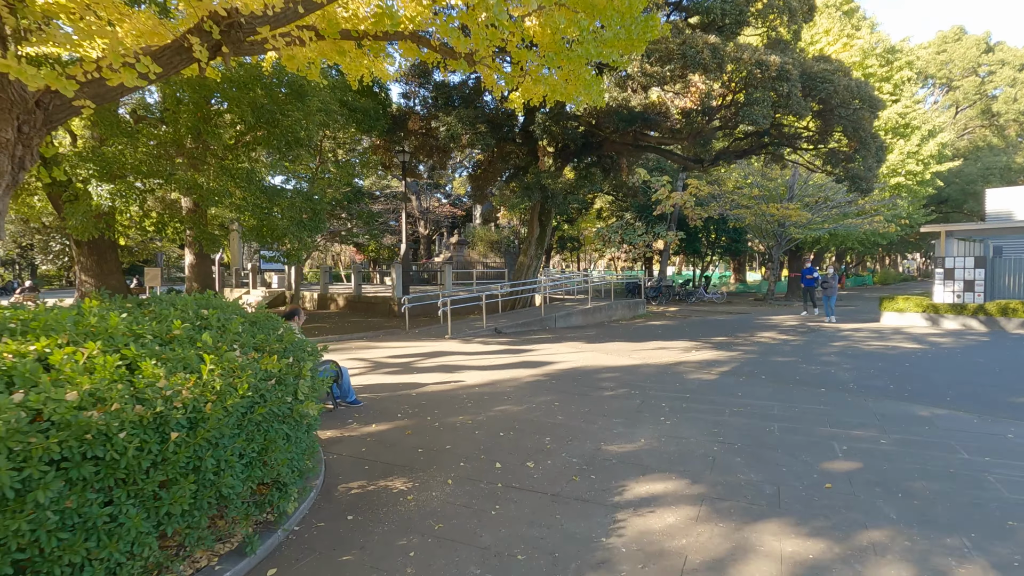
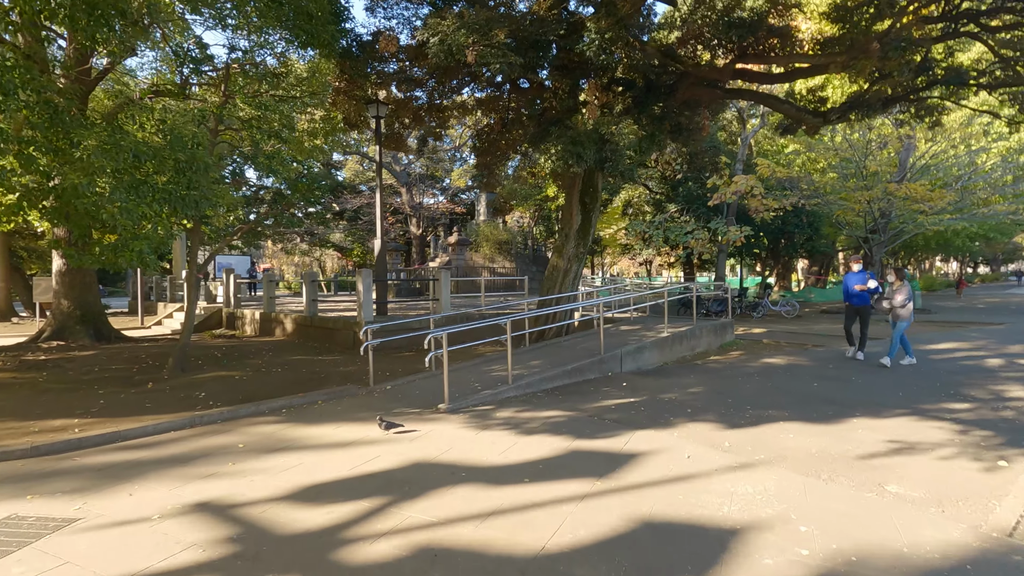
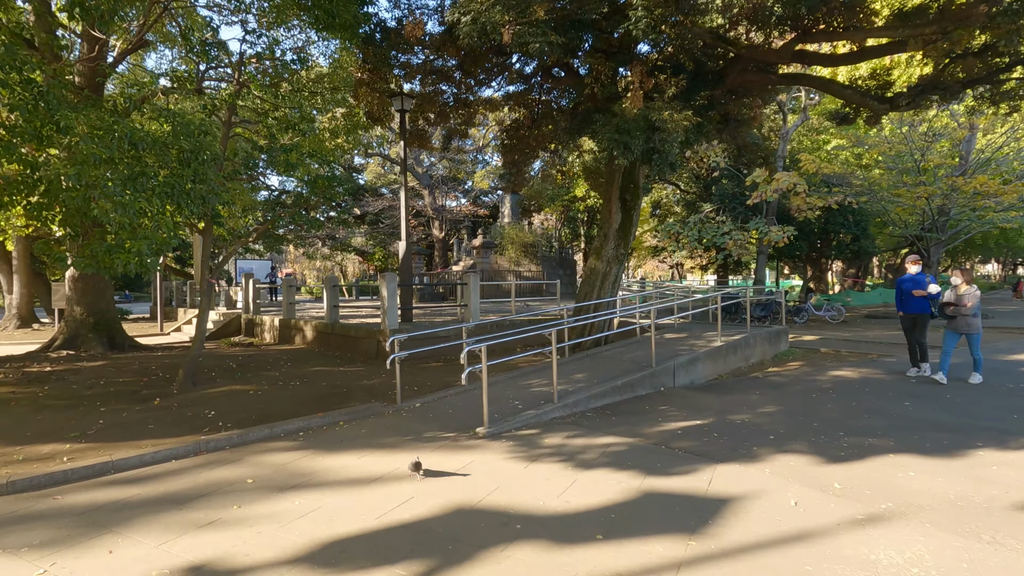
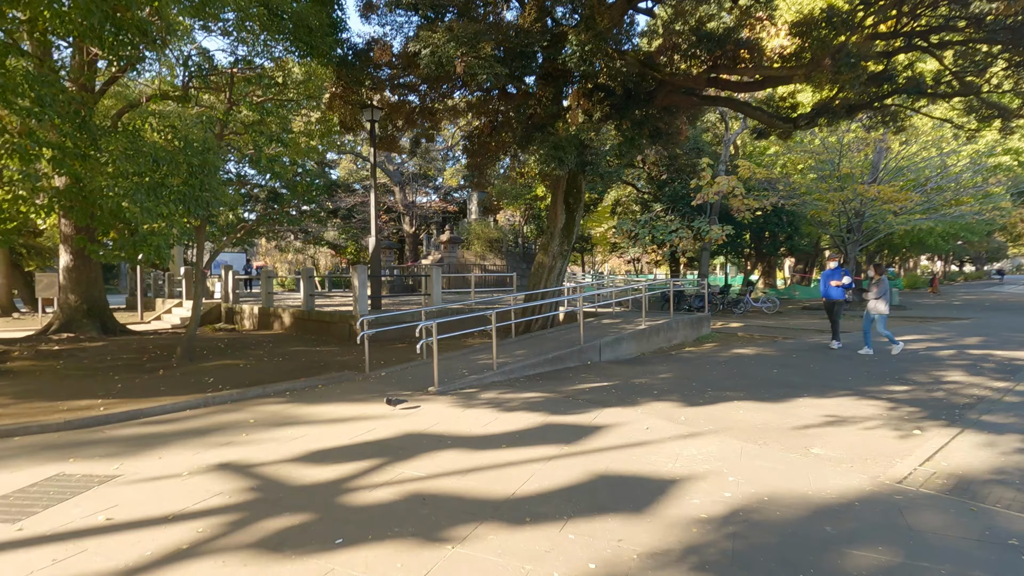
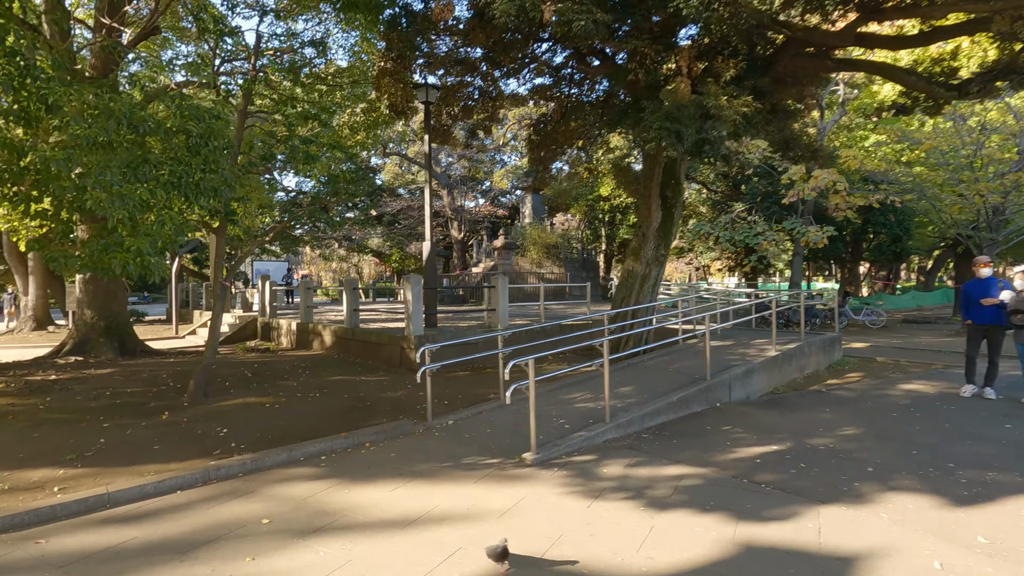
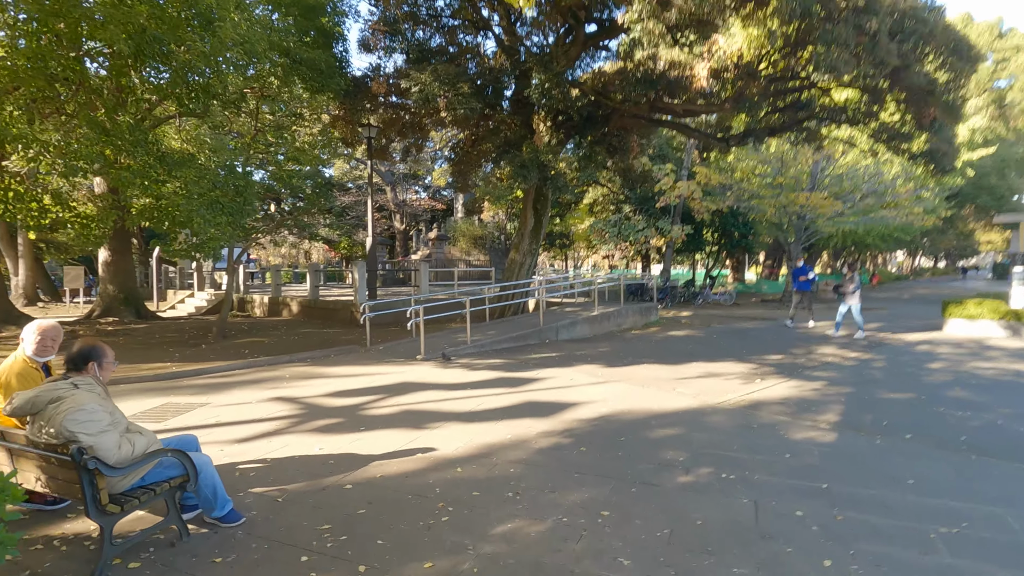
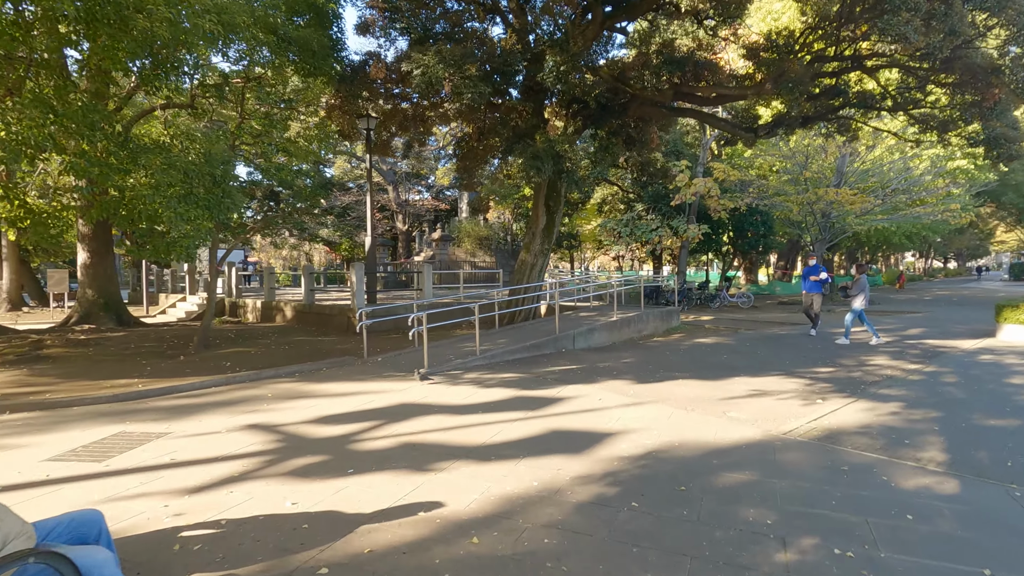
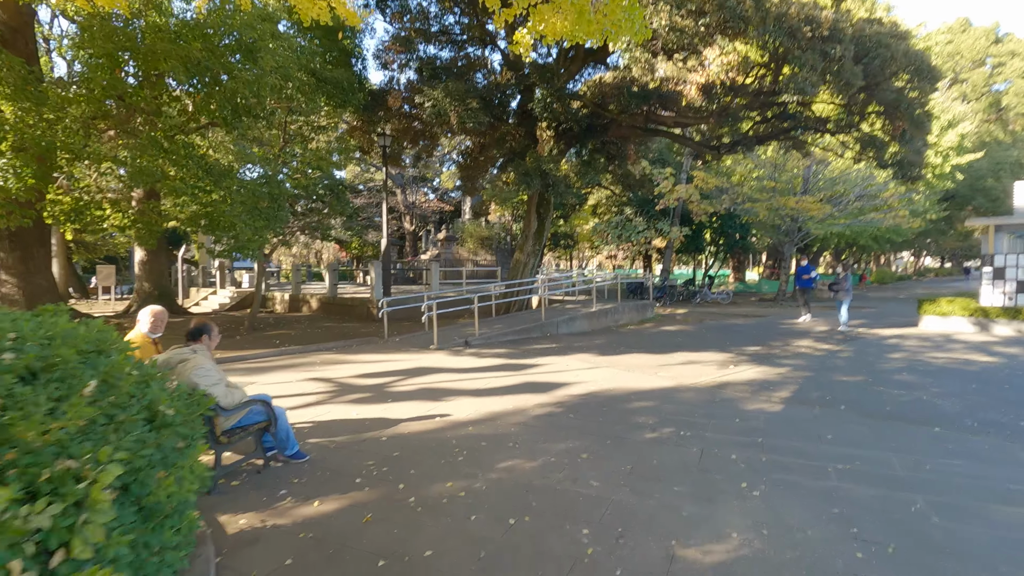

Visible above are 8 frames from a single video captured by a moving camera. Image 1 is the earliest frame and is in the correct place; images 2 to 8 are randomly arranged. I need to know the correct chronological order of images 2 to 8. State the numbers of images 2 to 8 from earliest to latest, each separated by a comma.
8, 6, 7, 4, 2, 3, 5
